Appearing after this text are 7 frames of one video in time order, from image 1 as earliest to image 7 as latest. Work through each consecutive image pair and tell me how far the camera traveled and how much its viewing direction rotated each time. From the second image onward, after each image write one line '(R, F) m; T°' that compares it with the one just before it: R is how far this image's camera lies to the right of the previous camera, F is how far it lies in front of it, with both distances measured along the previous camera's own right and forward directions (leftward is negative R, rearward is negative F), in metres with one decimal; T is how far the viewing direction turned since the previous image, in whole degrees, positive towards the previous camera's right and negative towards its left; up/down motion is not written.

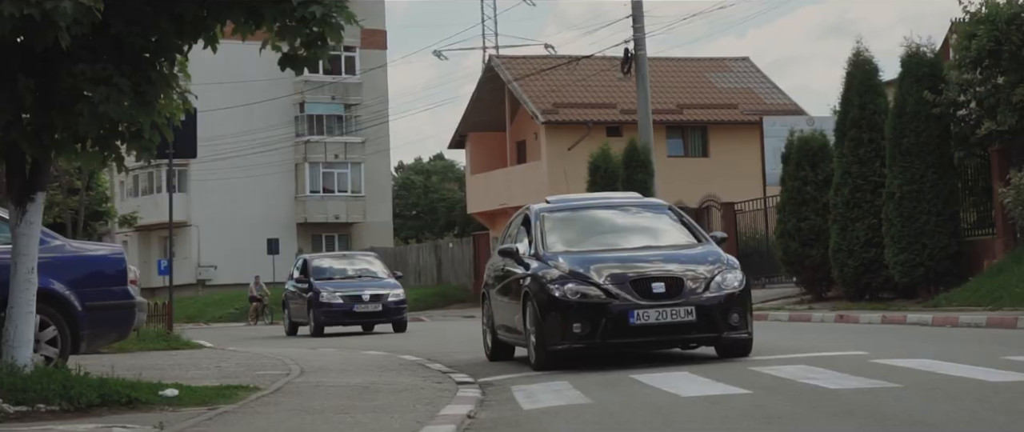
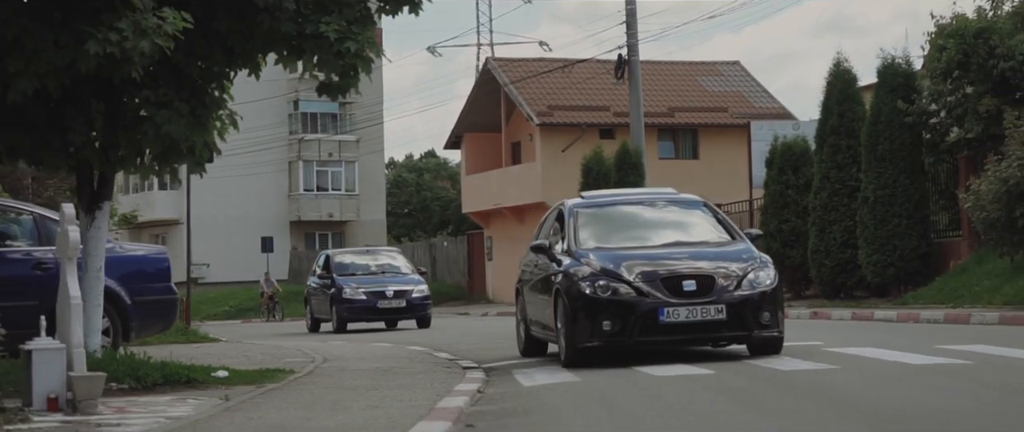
(-0.1, -1.4) m; 0°
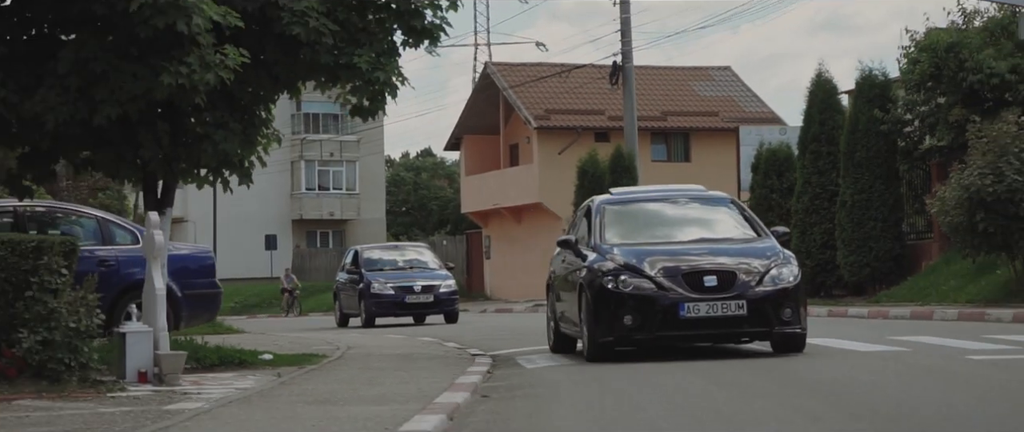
(-0.1, -1.6) m; 0°
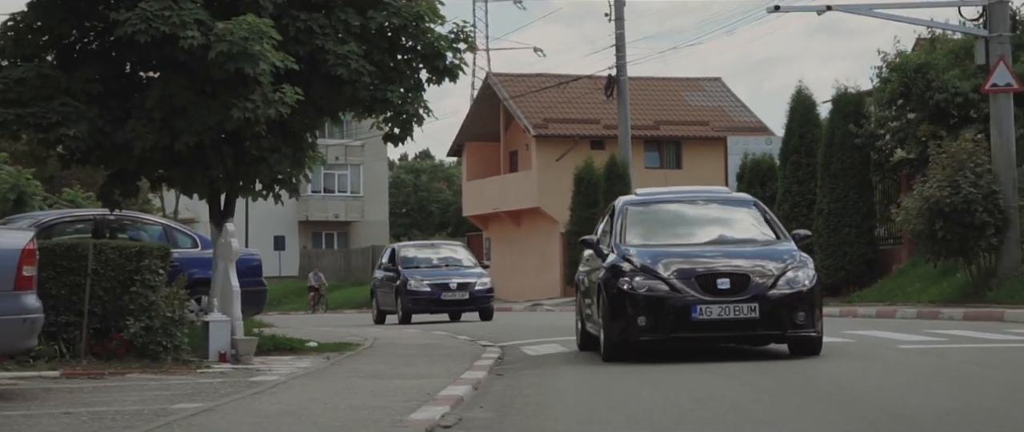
(-0.1, -2.1) m; 0°
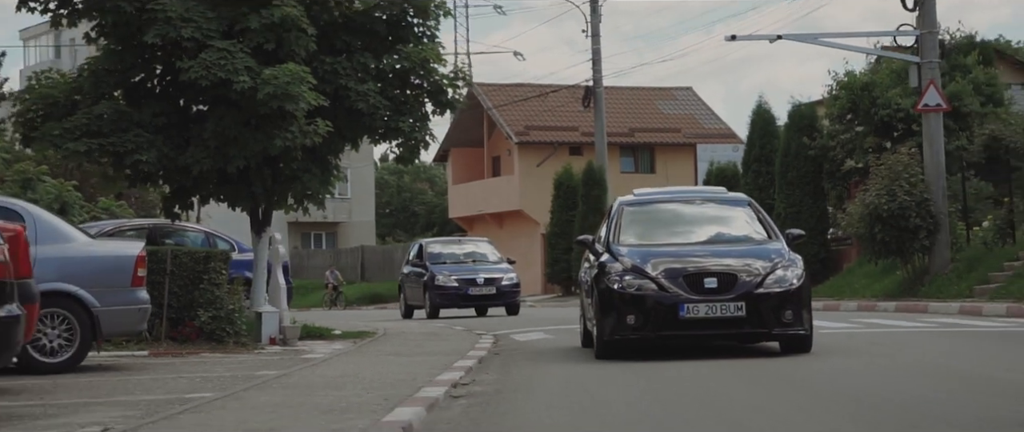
(-0.1, -2.7) m; +1°
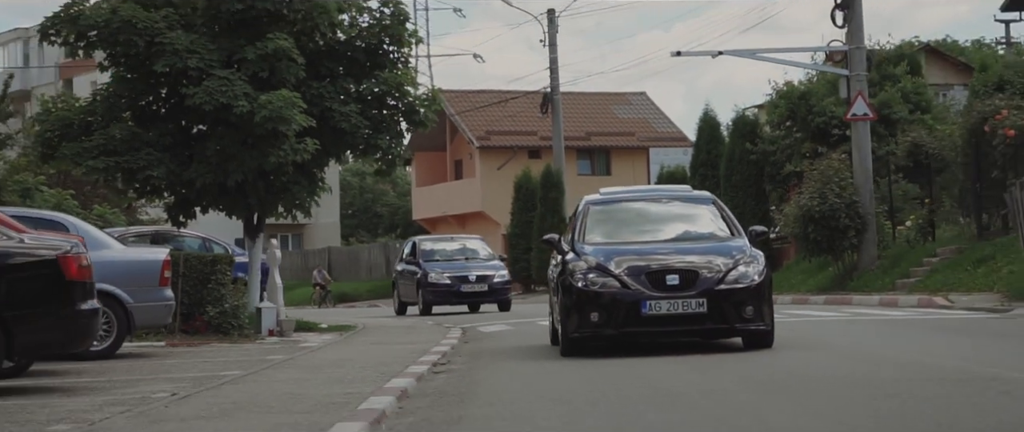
(-0.1, -2.1) m; +2°
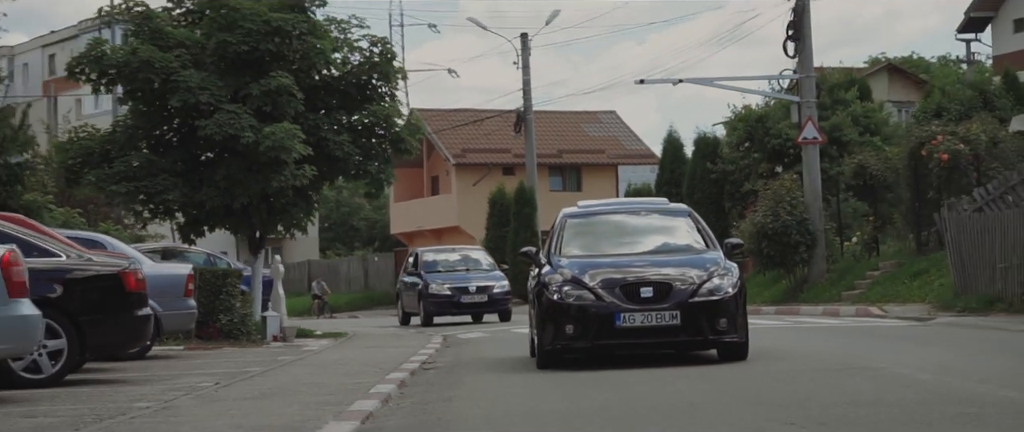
(0.0, -2.1) m; +1°
